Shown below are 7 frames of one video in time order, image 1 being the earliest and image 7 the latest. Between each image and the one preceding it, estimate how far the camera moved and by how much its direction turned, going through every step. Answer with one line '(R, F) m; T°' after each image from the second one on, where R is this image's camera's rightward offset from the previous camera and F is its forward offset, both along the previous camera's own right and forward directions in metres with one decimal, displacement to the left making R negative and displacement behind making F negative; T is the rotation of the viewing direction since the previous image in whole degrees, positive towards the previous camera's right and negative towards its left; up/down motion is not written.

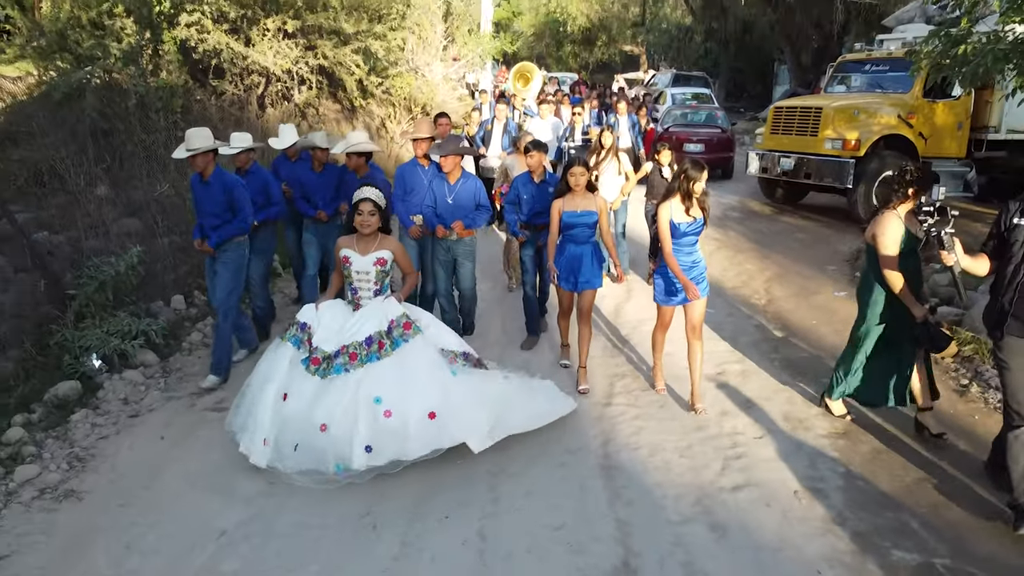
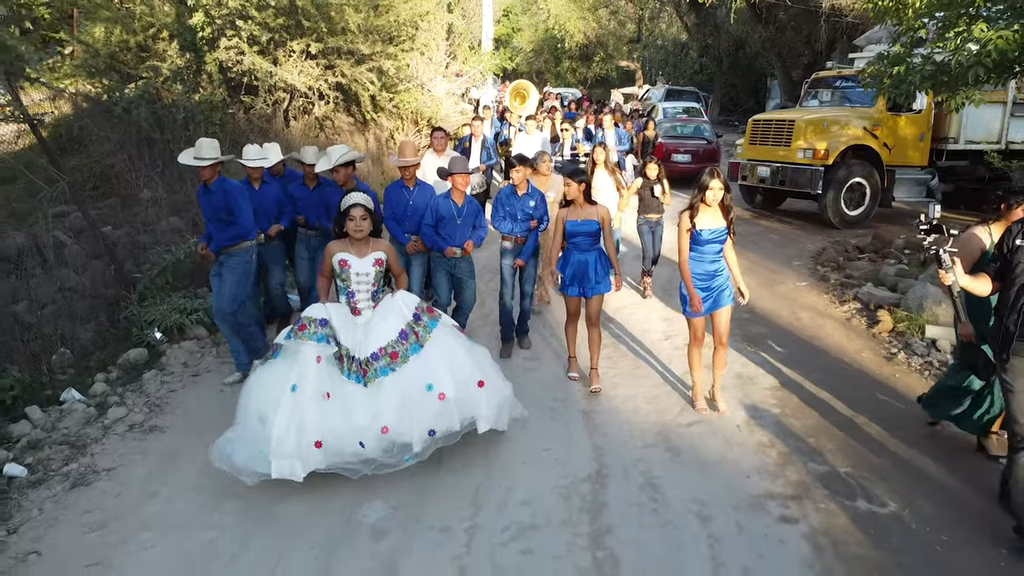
(0.0, -1.1) m; 0°
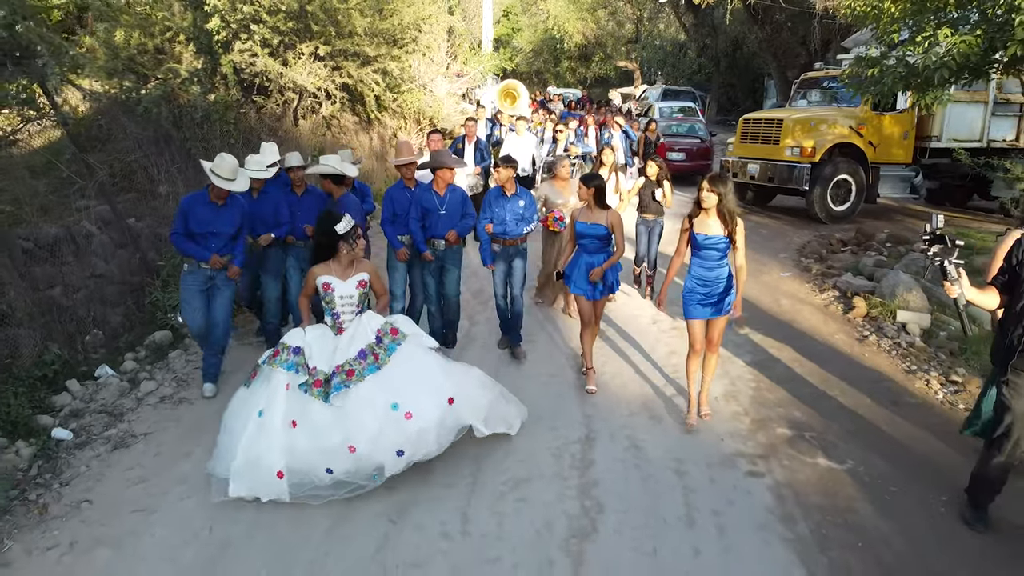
(0.0, -0.5) m; 0°
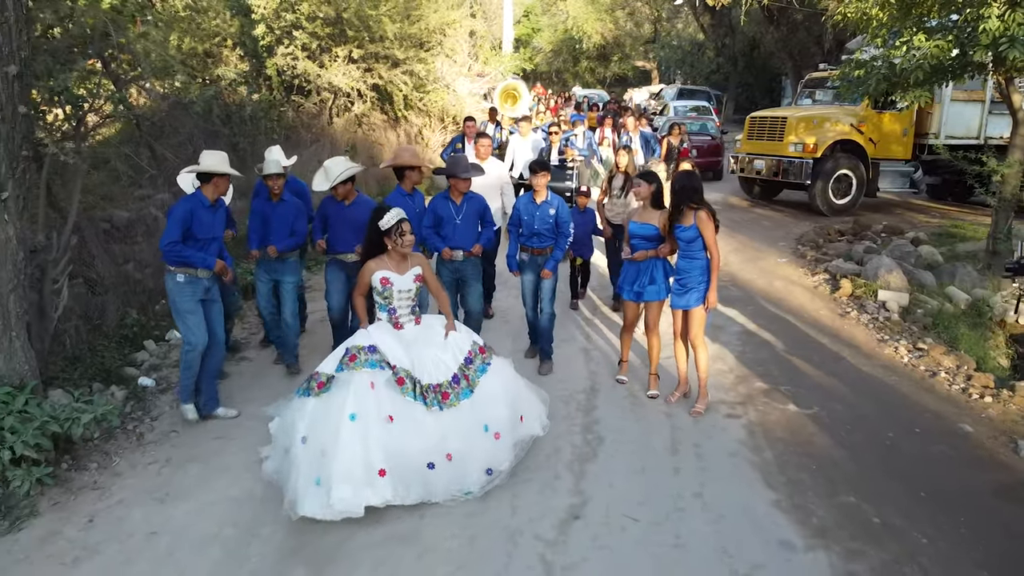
(0.0, -0.9) m; -1°
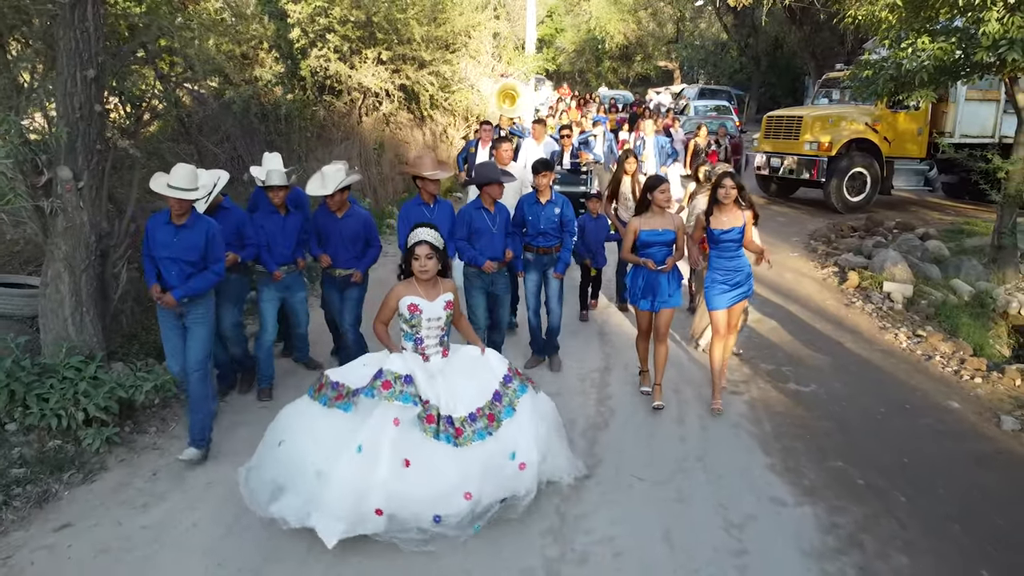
(0.0, -0.5) m; -2°
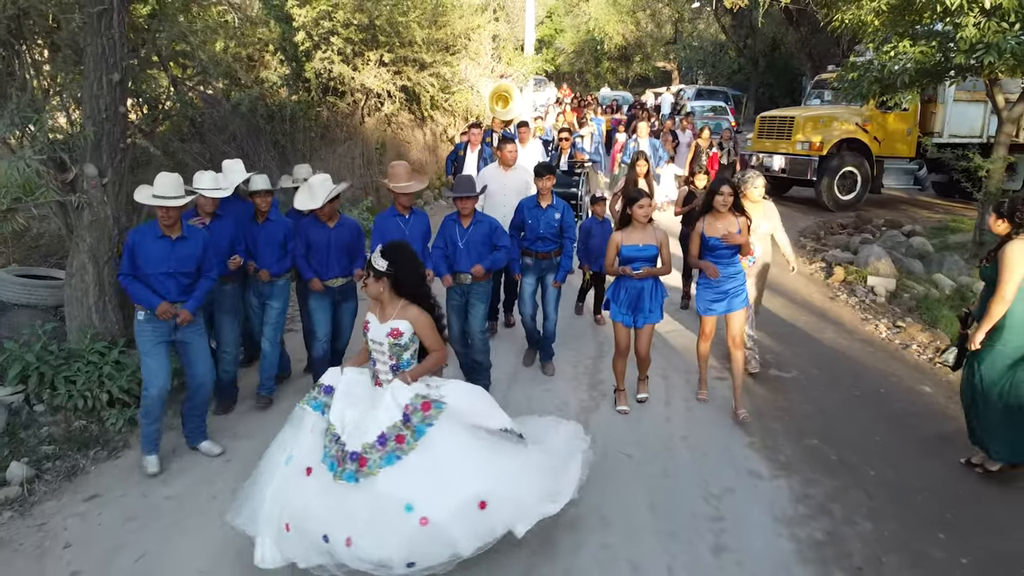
(0.0, -0.3) m; 0°
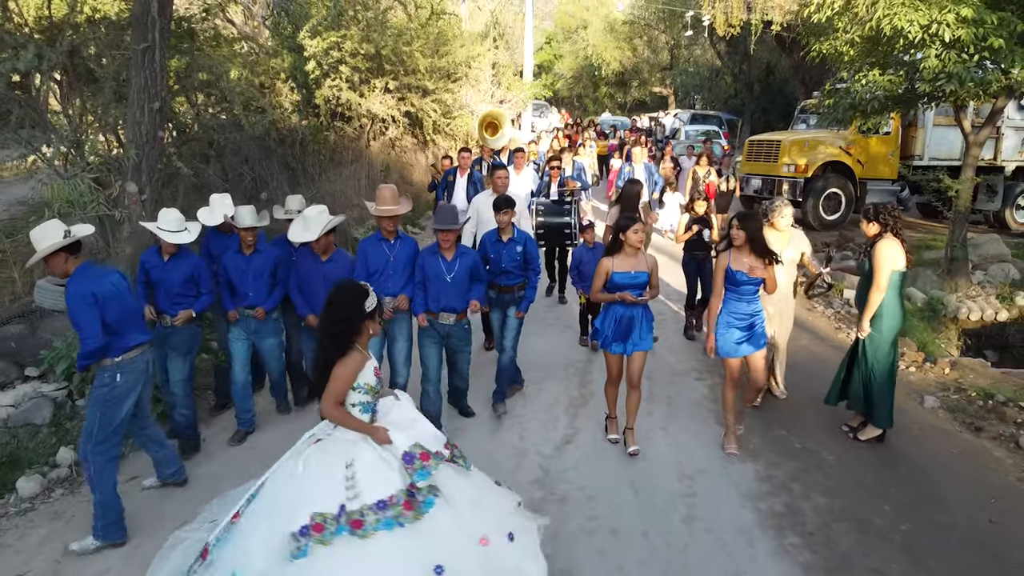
(0.0, -0.6) m; 0°
